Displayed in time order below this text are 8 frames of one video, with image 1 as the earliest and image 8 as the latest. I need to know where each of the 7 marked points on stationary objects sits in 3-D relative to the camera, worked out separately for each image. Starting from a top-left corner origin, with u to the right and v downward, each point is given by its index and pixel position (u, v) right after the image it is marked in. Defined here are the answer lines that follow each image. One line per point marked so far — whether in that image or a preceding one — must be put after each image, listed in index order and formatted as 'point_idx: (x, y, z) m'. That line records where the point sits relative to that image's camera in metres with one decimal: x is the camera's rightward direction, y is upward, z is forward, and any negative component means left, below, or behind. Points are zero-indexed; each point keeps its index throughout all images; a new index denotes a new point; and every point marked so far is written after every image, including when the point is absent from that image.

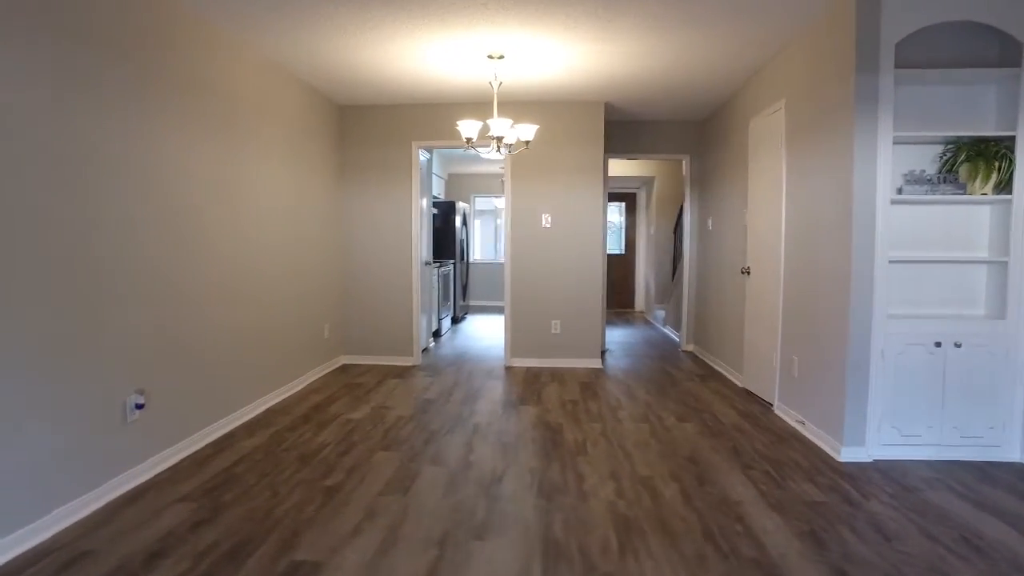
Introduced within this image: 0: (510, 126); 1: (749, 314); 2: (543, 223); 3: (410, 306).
0: (0.0, +1.0, +4.0) m
1: (+1.8, -0.2, +4.6) m
2: (+0.3, +0.6, +5.5) m
3: (-0.9, -0.2, +5.6) m
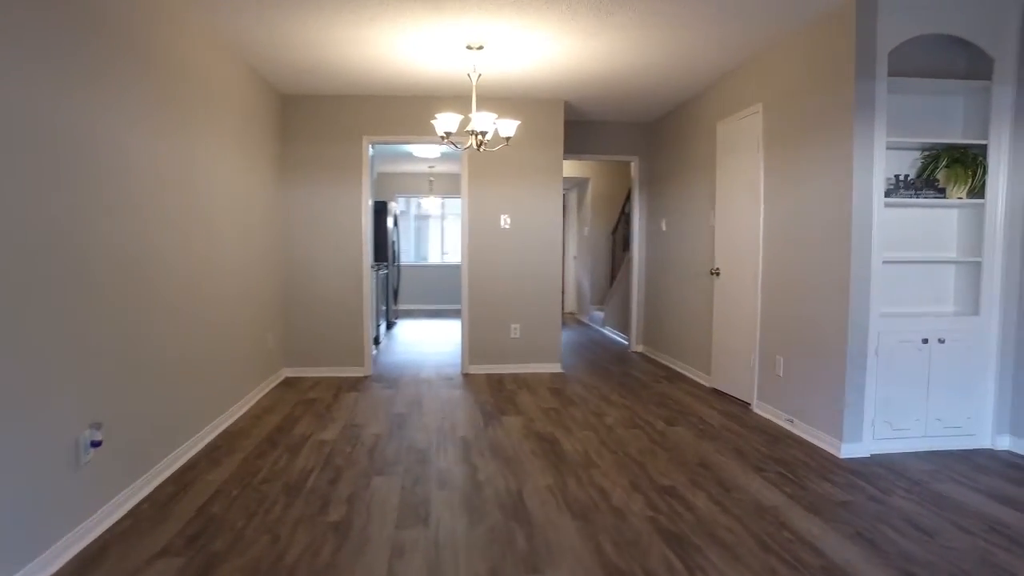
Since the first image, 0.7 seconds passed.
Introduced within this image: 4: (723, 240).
0: (-0.1, +1.0, +3.7) m
1: (+1.5, -0.2, +4.6) m
2: (-0.1, +0.5, +5.3) m
3: (-1.3, -0.2, +5.2) m
4: (+1.6, +0.4, +4.6) m
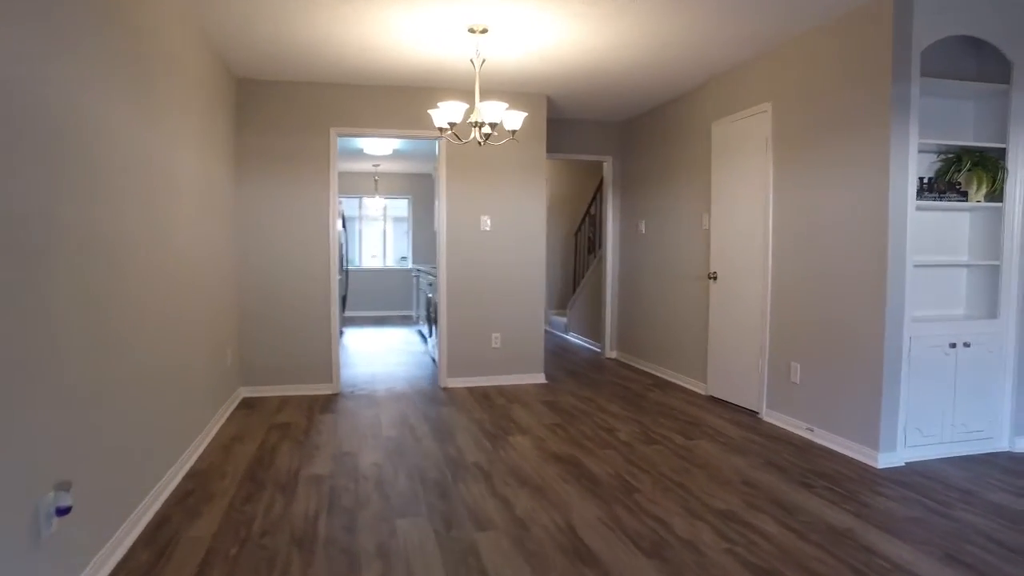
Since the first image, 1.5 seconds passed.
0: (-0.1, +1.0, +3.4) m
1: (+1.5, -0.2, +4.5) m
2: (-0.2, +0.5, +4.9) m
3: (-1.4, -0.3, +4.7) m
4: (+1.5, +0.3, +4.5) m
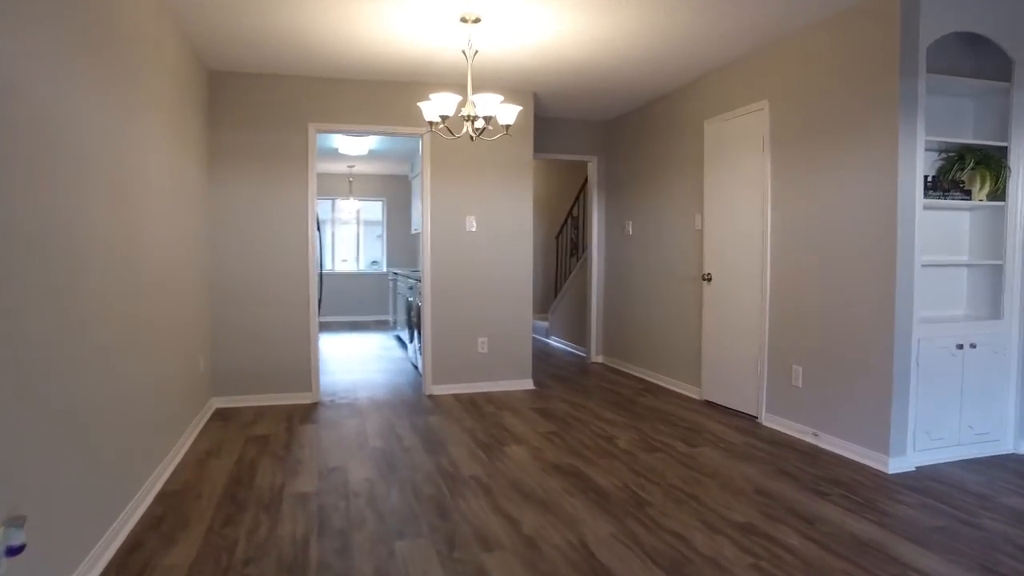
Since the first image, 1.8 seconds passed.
0: (-0.1, +1.0, +3.2) m
1: (+1.4, -0.2, +4.4) m
2: (-0.3, +0.5, +4.8) m
3: (-1.5, -0.3, +4.5) m
4: (+1.4, +0.3, +4.4) m
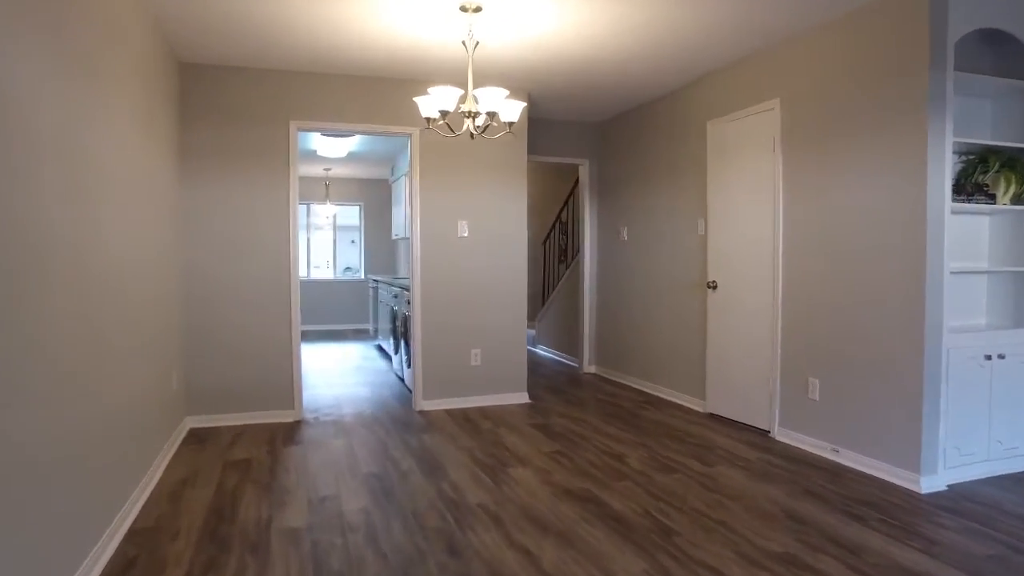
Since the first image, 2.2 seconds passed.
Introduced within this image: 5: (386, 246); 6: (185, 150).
0: (0.0, +0.9, +3.0) m
1: (+1.4, -0.3, +4.2) m
2: (-0.4, +0.4, +4.5) m
3: (-1.5, -0.4, +4.1) m
4: (+1.4, +0.3, +4.2) m
5: (-1.9, +0.6, +9.5) m
6: (-2.1, +0.9, +3.9) m
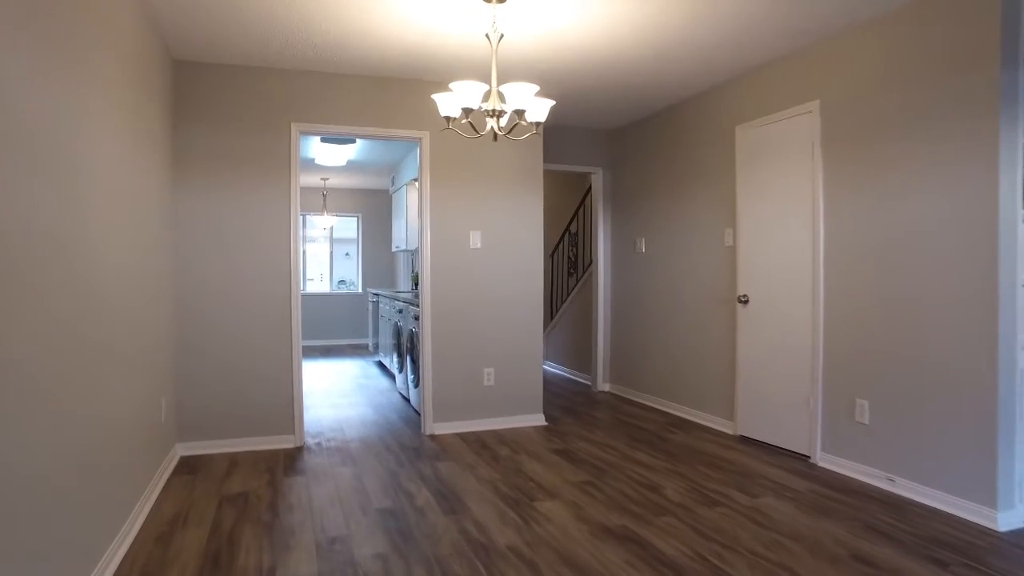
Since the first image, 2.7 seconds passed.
0: (+0.1, +0.8, +2.7) m
1: (+1.5, -0.4, +3.9) m
2: (-0.3, +0.3, +4.2) m
3: (-1.4, -0.4, +3.8) m
4: (+1.5, +0.2, +3.9) m
5: (-1.9, +0.4, +9.2) m
6: (-1.9, +0.8, +3.7) m
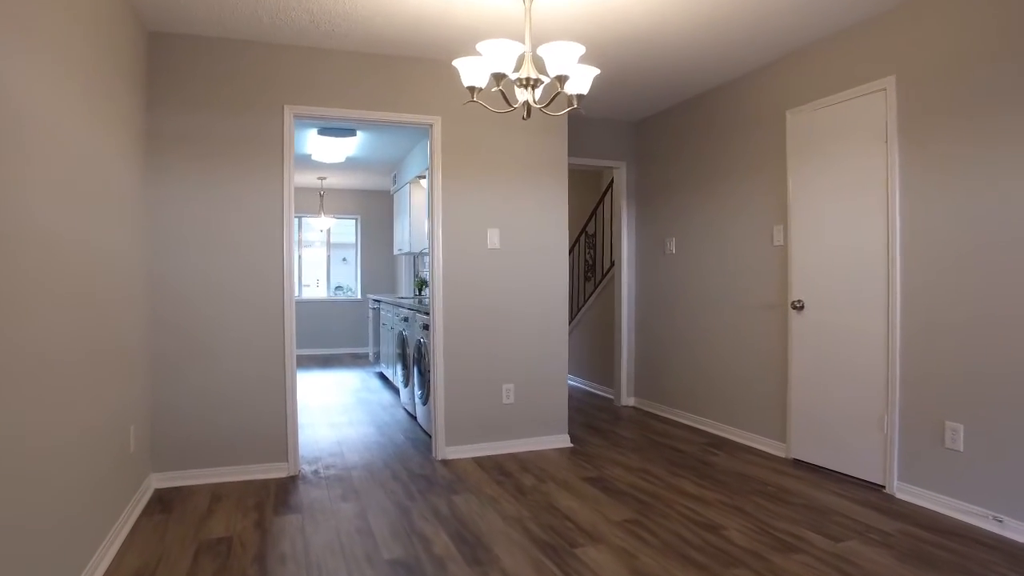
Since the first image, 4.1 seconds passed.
0: (+0.2, +0.8, +2.3) m
1: (+1.6, -0.4, +3.5) m
2: (-0.1, +0.3, +3.7) m
3: (-1.2, -0.5, +3.3) m
4: (+1.6, +0.1, +3.5) m
5: (-1.8, +0.4, +8.7) m
6: (-1.8, +0.7, +3.2) m
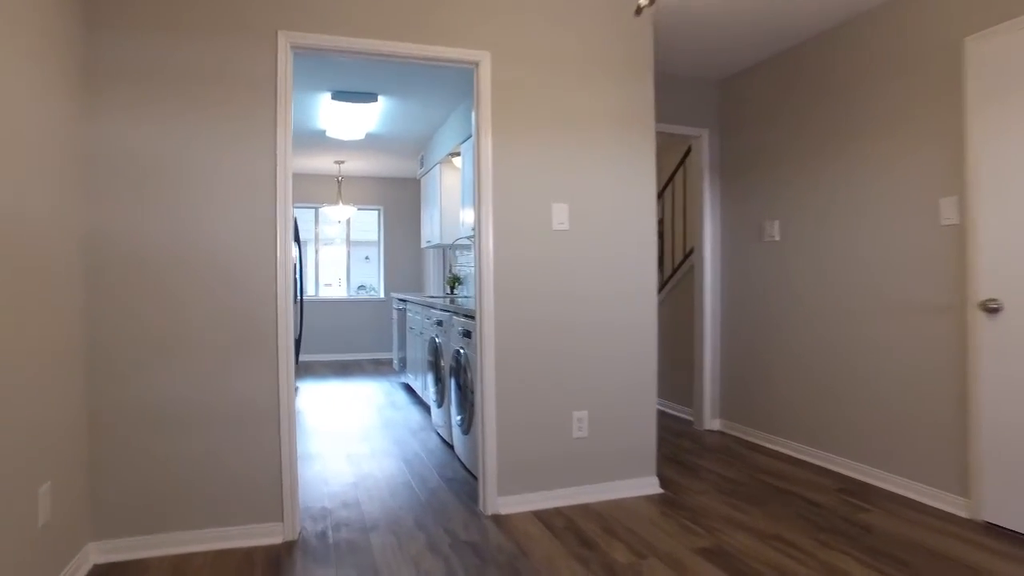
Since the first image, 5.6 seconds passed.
0: (+0.5, +0.8, +1.3) m
1: (+1.9, -0.4, +2.5) m
2: (+0.2, +0.3, +2.8) m
3: (-0.9, -0.4, +2.4) m
4: (+1.9, +0.2, +2.5) m
5: (-1.3, +0.4, +7.8) m
6: (-1.5, +0.8, +2.3) m
